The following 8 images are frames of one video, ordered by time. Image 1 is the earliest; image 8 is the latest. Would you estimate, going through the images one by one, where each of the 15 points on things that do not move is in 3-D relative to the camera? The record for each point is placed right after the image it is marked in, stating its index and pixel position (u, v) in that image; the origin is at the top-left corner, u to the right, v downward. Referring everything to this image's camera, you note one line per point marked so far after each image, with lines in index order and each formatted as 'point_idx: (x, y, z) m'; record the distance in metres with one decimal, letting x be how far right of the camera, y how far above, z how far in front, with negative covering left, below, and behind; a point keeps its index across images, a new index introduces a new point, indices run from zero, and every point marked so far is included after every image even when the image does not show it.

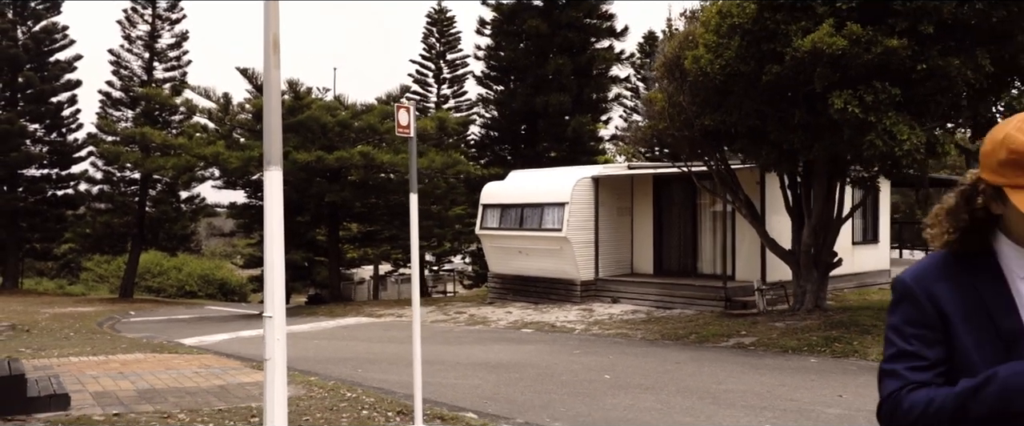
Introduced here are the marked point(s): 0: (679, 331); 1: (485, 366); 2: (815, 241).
0: (+2.7, -1.9, +13.0) m
1: (-0.4, -2.1, +10.9) m
2: (+4.8, -0.4, +12.9) m
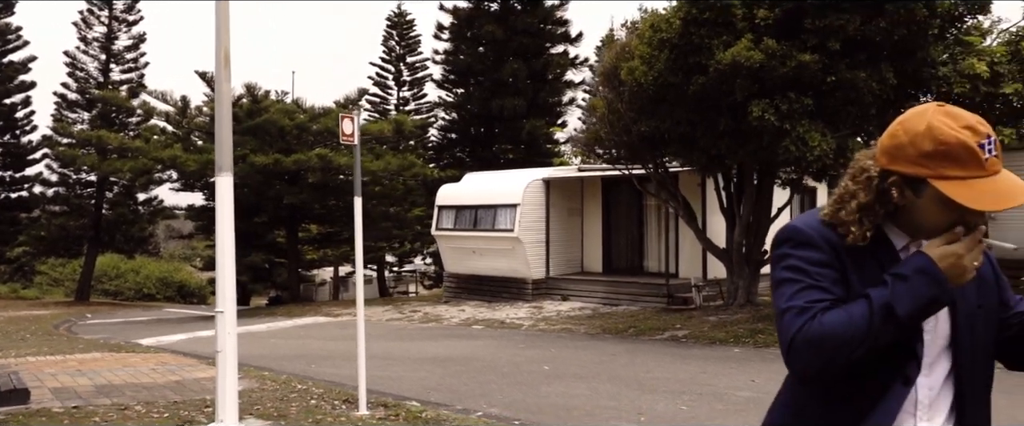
0: (+1.8, -1.9, +13.7) m
1: (-1.1, -2.1, +11.5) m
2: (+4.0, -0.4, +13.7) m
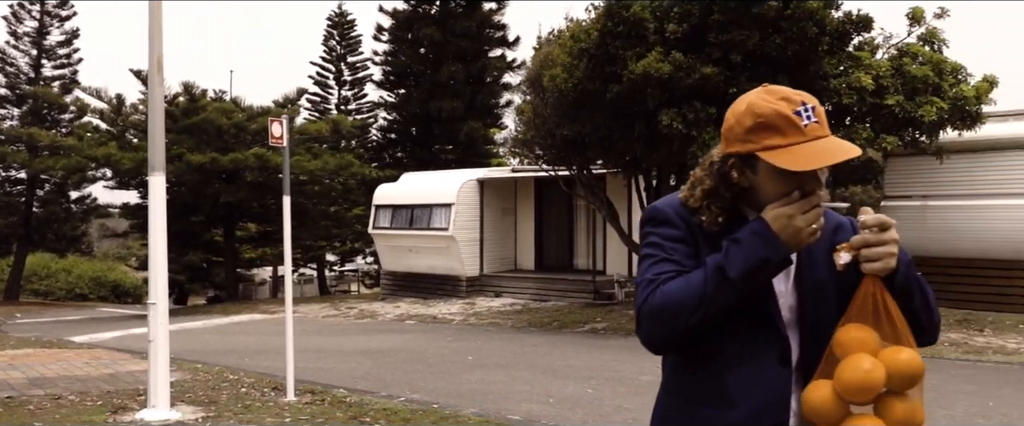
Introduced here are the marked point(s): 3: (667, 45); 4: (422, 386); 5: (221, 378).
0: (+0.6, -1.9, +14.4) m
1: (-2.2, -2.1, +12.0) m
2: (+2.7, -0.4, +14.6) m
3: (+2.1, +2.3, +11.0) m
4: (-1.0, -1.9, +8.9) m
5: (-3.4, -1.9, +9.4) m
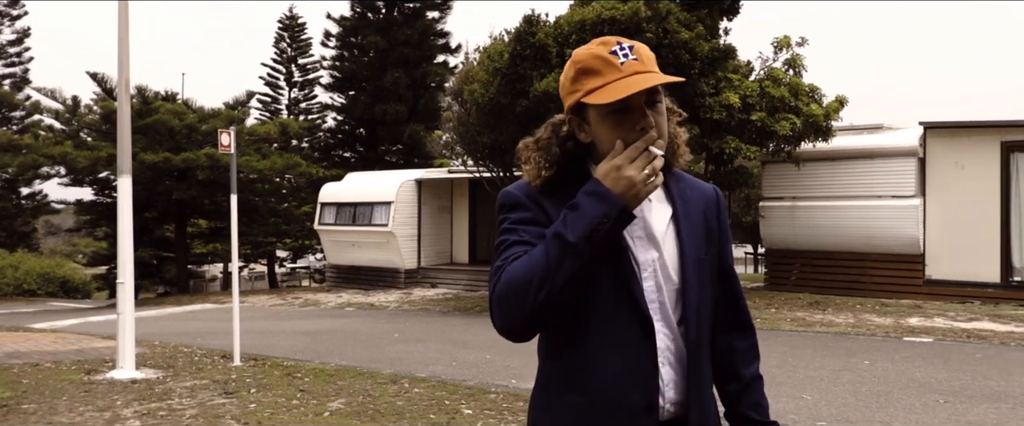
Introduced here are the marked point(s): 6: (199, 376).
0: (-0.9, -1.9, +16.1) m
1: (-3.5, -2.0, +13.6) m
2: (+1.3, -0.4, +16.4) m
3: (+0.8, +2.4, +12.8) m
4: (-2.2, -1.9, +10.6) m
5: (-4.6, -1.9, +10.9) m
6: (-3.5, -1.8, +8.8) m
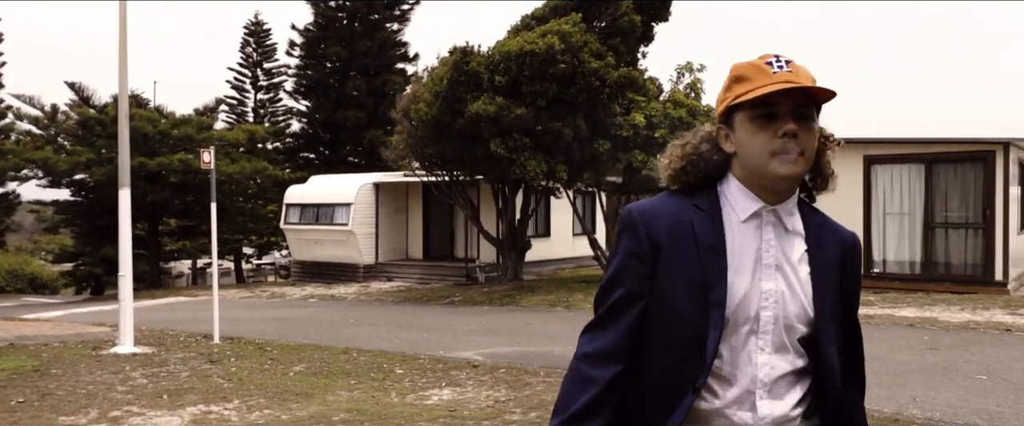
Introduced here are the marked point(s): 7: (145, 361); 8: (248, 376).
0: (-2.1, -1.9, +18.3) m
1: (-4.7, -2.1, +15.6) m
2: (0.0, -0.4, +18.7) m
3: (-0.3, +2.3, +15.0) m
4: (-3.2, -2.0, +12.7) m
5: (-5.7, -2.0, +13.0) m
6: (-4.4, -1.9, +10.9) m
7: (-4.6, -1.9, +10.1) m
8: (-3.0, -1.8, +8.9) m
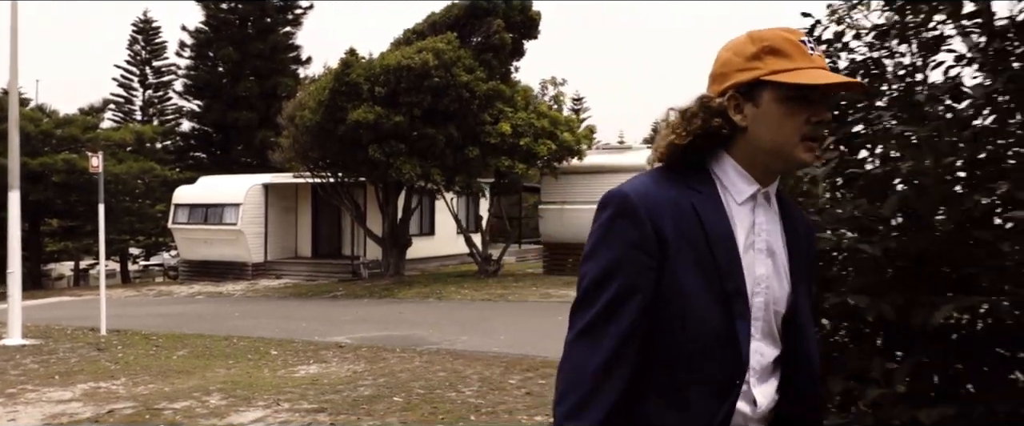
0: (-5.0, -1.9, +19.3) m
1: (-7.3, -2.1, +16.4) m
2: (-3.0, -0.4, +20.0) m
3: (-2.8, +2.3, +16.3) m
4: (-5.4, -2.0, +13.7) m
5: (-7.9, -2.0, +13.6) m
6: (-6.4, -1.9, +11.7) m
7: (-6.5, -1.9, +10.9) m
8: (-4.7, -1.8, +10.0) m
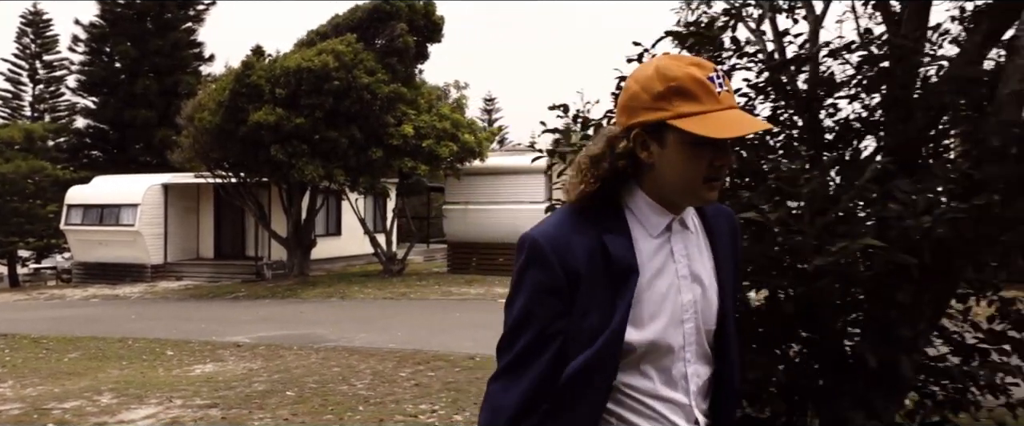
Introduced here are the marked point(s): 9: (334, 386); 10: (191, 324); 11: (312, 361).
0: (-7.4, -1.9, +19.1) m
1: (-9.3, -2.1, +16.0) m
2: (-5.4, -0.4, +20.0) m
3: (-4.8, +2.3, +16.4) m
4: (-7.1, -2.0, +13.5) m
5: (-9.6, -2.0, +13.1) m
6: (-7.9, -1.9, +11.4) m
7: (-7.9, -1.9, +10.6) m
8: (-6.1, -1.9, +9.9) m
9: (-1.7, -1.7, +7.8) m
10: (-5.5, -1.9, +13.6) m
11: (-2.3, -1.7, +9.2) m
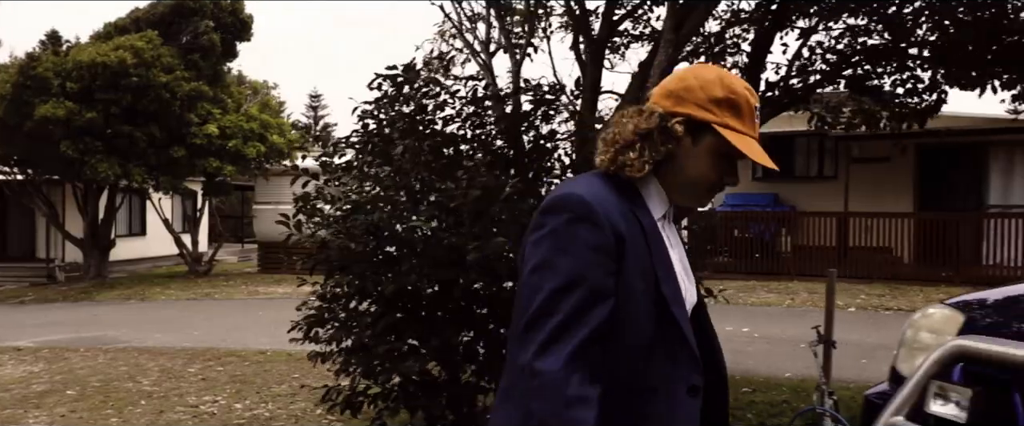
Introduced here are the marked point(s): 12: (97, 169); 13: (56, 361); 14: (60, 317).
0: (-11.8, -1.9, +17.9) m
1: (-13.0, -2.1, +14.4) m
2: (-10.0, -0.4, +19.1) m
3: (-8.8, +2.3, +15.7) m
4: (-10.4, -2.0, +12.4) m
5: (-12.7, -2.0, +11.6) m
6: (-10.7, -1.9, +10.2) m
7: (-10.6, -1.9, +9.4) m
8: (-8.6, -1.9, +9.1) m
9: (-3.9, -1.7, +8.0) m
10: (-8.8, -1.9, +12.9) m
11: (-4.8, -1.7, +9.2) m
12: (-8.1, +0.8, +15.6) m
13: (-5.4, -1.8, +9.5) m
14: (-7.9, -1.8, +13.9) m
